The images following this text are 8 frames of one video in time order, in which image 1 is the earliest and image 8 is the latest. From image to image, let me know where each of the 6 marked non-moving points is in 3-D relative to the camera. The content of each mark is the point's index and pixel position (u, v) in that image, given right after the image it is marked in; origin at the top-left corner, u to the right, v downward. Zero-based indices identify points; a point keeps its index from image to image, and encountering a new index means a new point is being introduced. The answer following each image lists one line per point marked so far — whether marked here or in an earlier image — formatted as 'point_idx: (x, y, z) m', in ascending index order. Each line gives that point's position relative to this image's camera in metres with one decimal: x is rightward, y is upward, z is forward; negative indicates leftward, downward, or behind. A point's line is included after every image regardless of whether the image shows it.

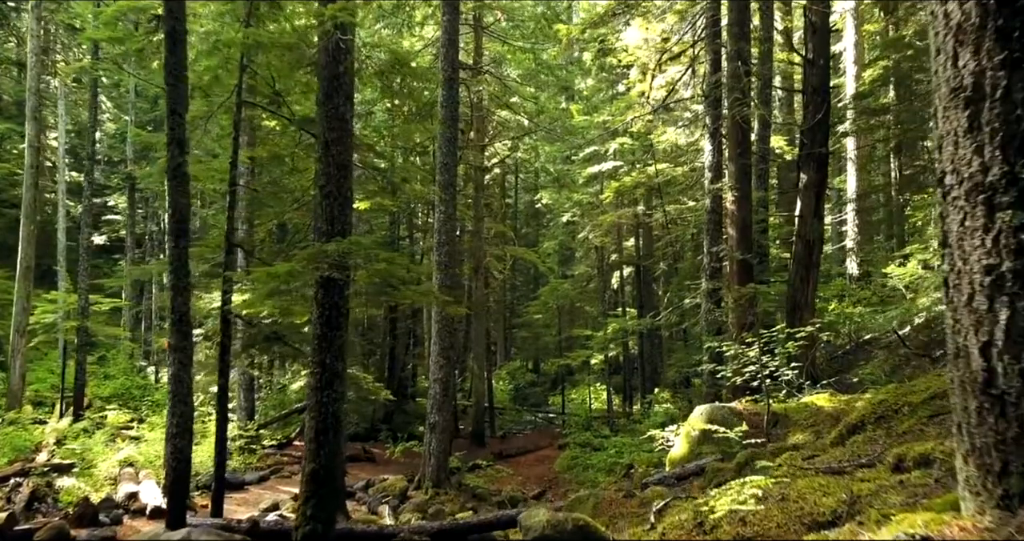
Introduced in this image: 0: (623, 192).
0: (+3.1, +2.2, +19.8) m
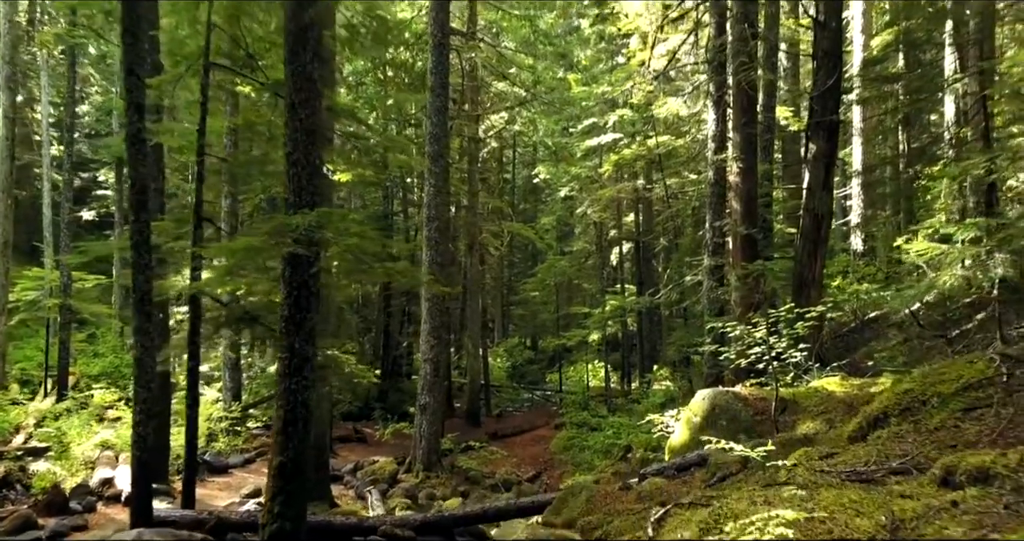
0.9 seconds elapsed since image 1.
0: (+2.9, +2.8, +19.1) m
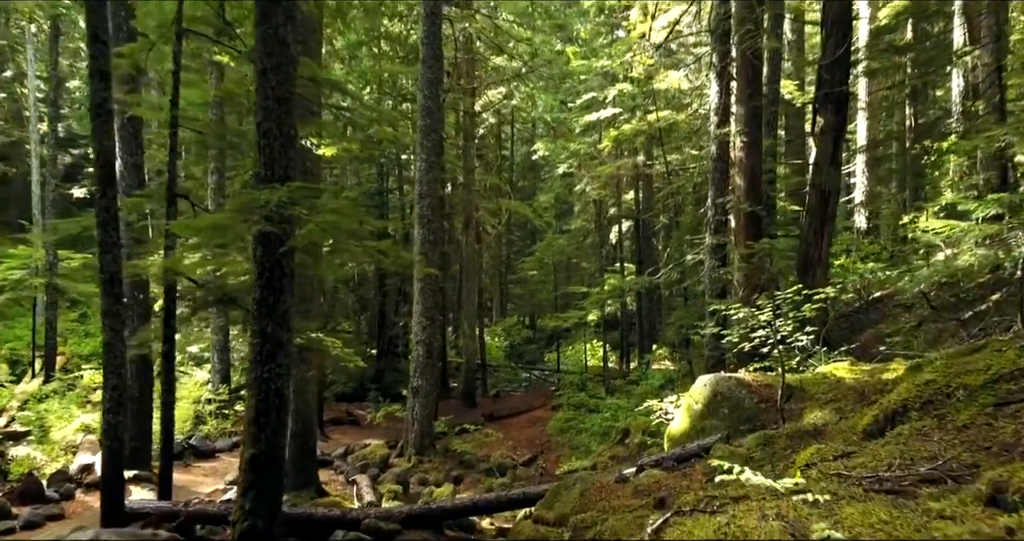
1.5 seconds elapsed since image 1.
0: (+2.8, +3.3, +18.6) m
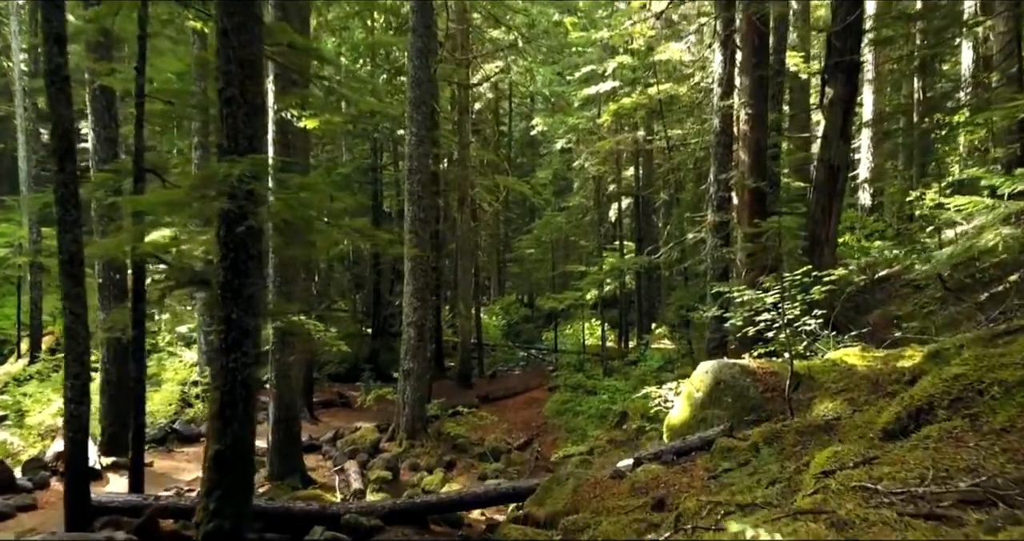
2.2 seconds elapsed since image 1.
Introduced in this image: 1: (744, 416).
0: (+2.7, +3.9, +18.0) m
1: (+2.1, -1.3, +6.5) m
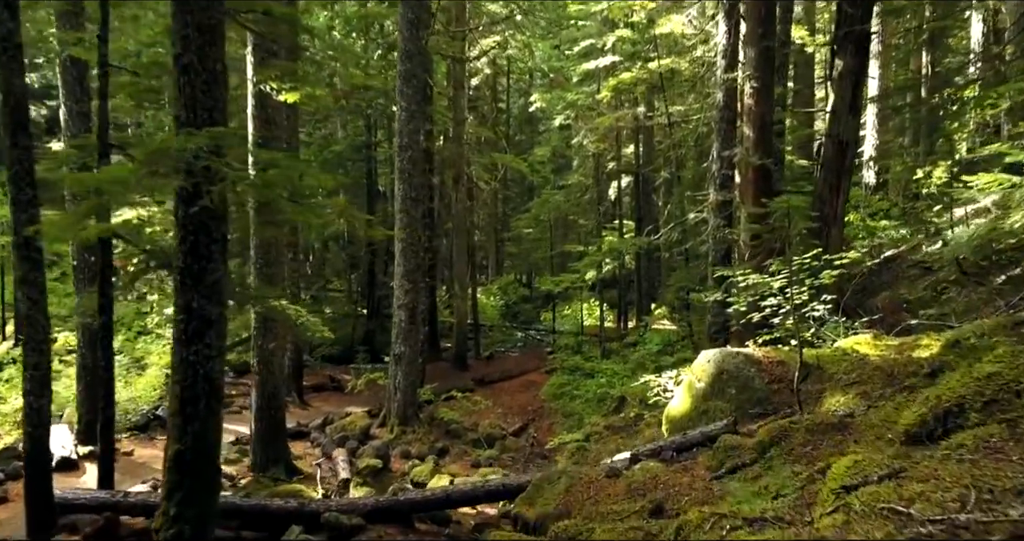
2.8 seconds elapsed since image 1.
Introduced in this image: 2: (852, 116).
0: (+2.6, +4.4, +17.4) m
1: (+2.0, -1.2, +6.1) m
2: (+4.5, +2.0, +9.5) m
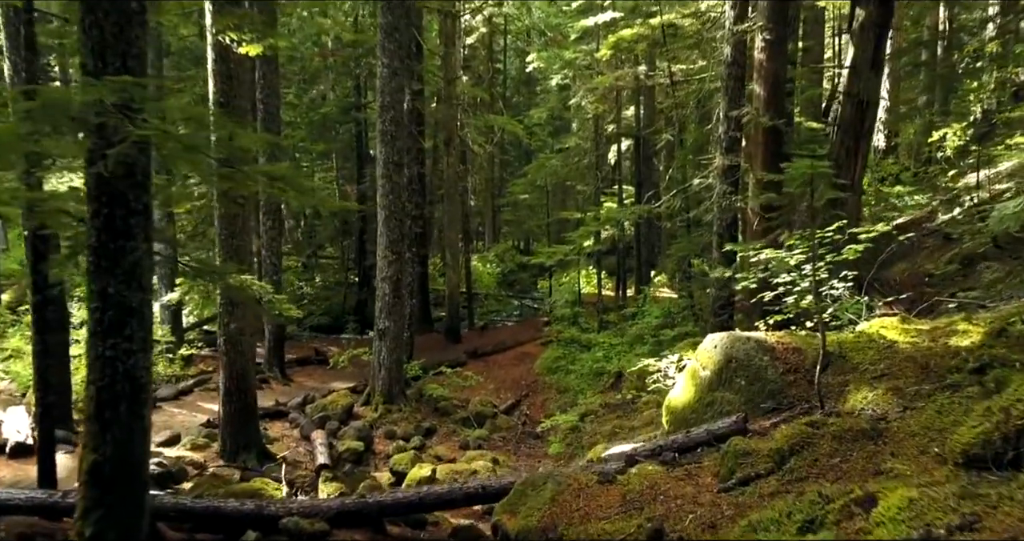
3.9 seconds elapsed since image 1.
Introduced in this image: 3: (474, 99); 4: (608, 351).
0: (+2.5, +5.1, +16.4) m
1: (+1.9, -1.0, +5.4) m
2: (+4.3, +2.4, +8.6) m
3: (-1.0, +4.7, +19.8) m
4: (+1.9, -1.6, +14.3) m
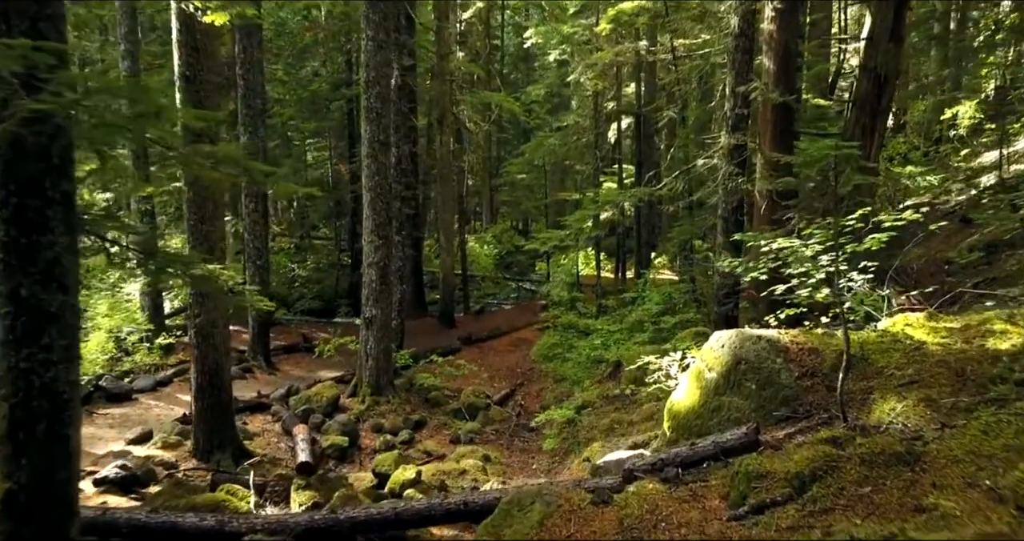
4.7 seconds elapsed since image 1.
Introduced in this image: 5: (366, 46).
0: (+2.4, +5.5, +15.7) m
1: (+1.8, -0.9, +4.9) m
2: (+4.2, +2.5, +8.0) m
3: (-1.1, +5.2, +19.1) m
4: (+1.8, -1.3, +13.8) m
5: (-2.1, +3.3, +10.7) m
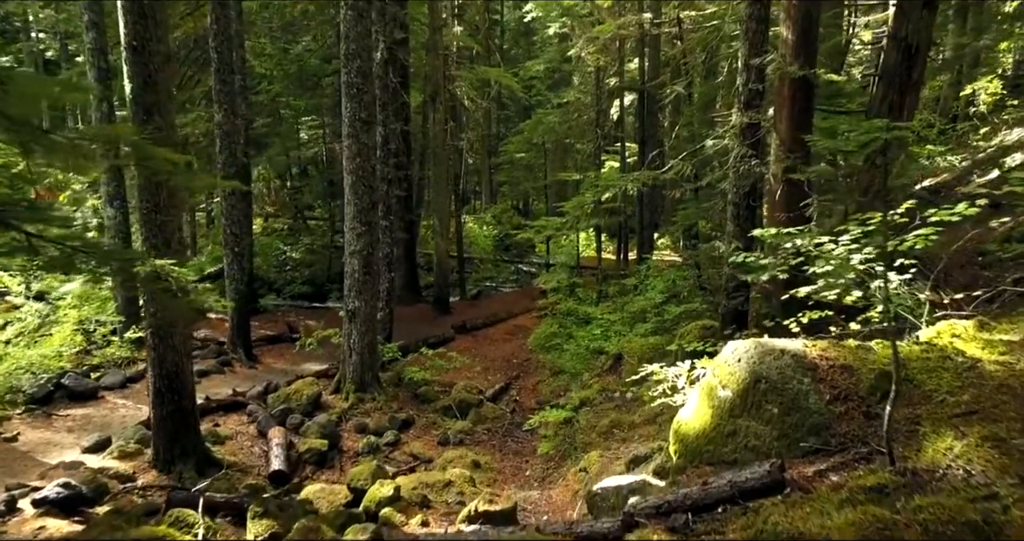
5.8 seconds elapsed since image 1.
0: (+2.3, +5.8, +14.8) m
1: (+1.6, -1.0, +4.1) m
2: (+4.1, +2.6, +7.1) m
3: (-1.2, +5.6, +18.1) m
4: (+1.7, -1.1, +13.1) m
5: (-2.2, +3.5, +9.9) m
